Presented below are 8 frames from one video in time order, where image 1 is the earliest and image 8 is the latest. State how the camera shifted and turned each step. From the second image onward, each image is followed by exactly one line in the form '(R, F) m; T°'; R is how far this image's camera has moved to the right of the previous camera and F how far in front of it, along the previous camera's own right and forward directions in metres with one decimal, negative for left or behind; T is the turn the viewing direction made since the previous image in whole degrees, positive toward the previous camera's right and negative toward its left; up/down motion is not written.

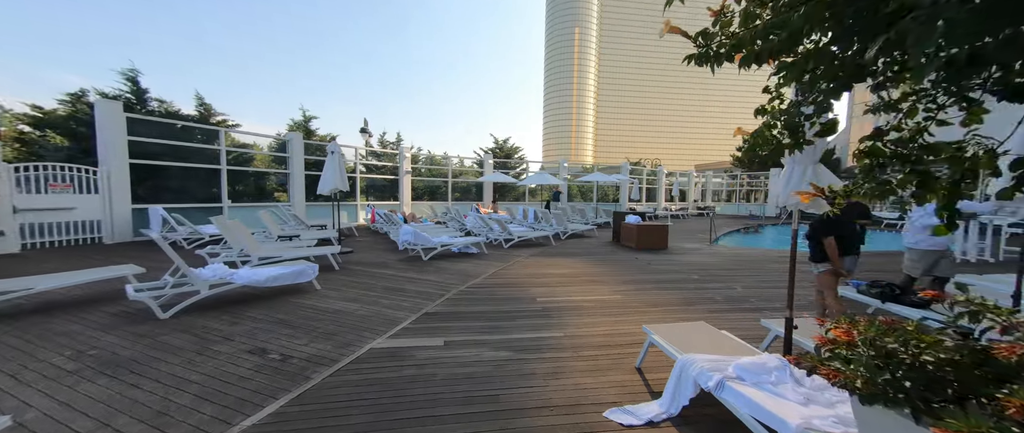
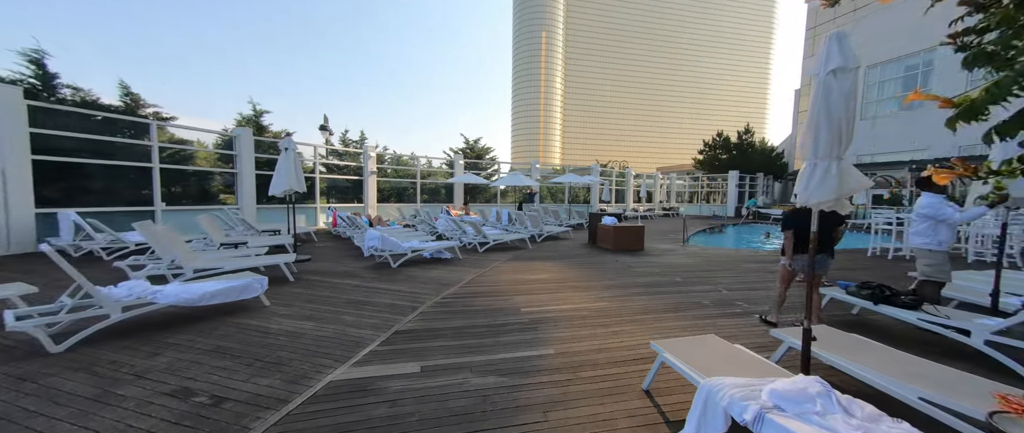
(-0.1, +0.4) m; +5°
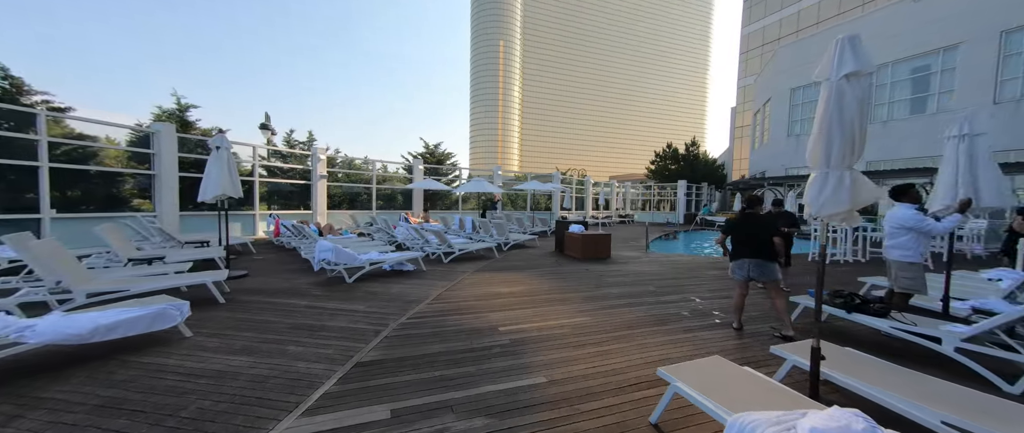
(-0.2, +0.4) m; +7°
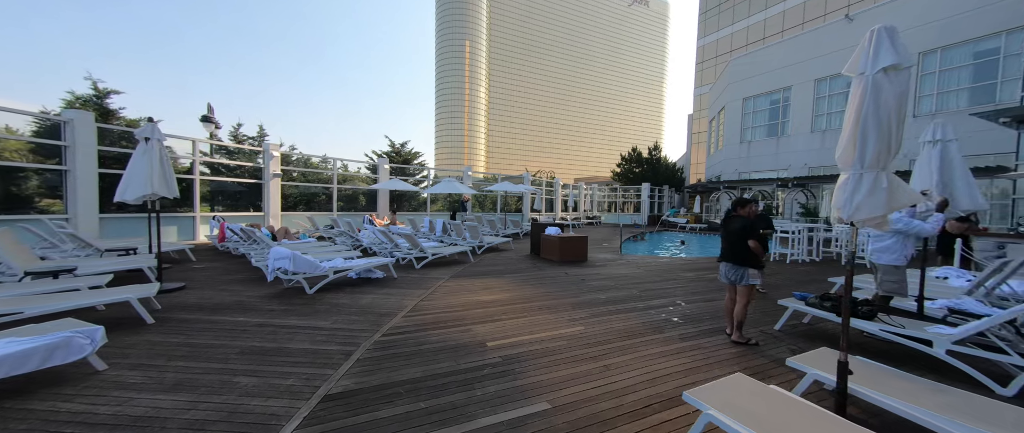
(-0.2, +0.3) m; +6°
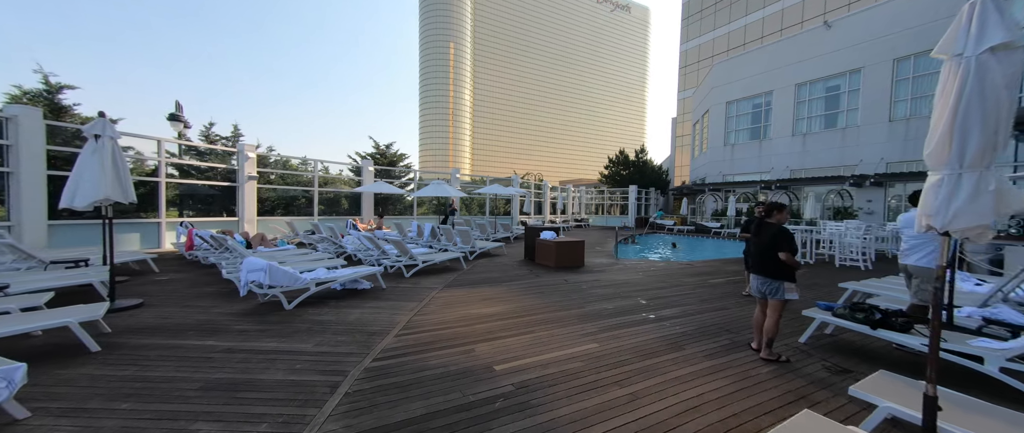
(-0.2, +0.4) m; +3°
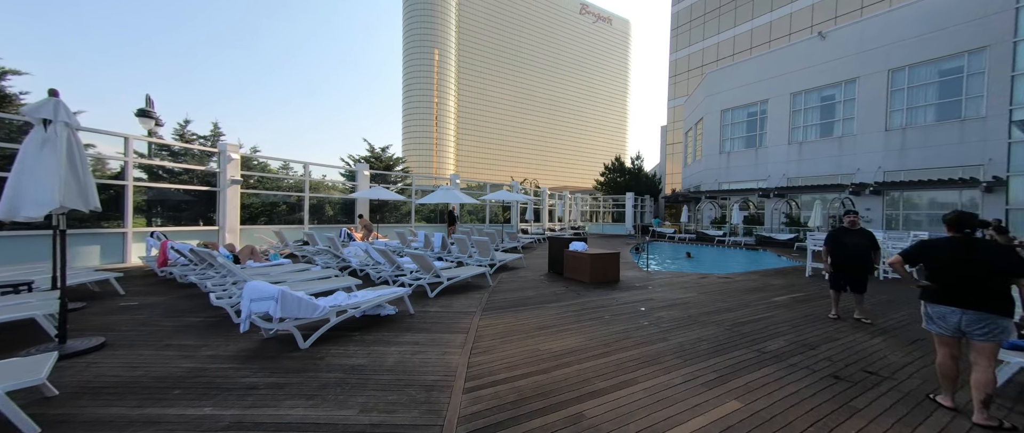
(-1.0, +0.9) m; +3°
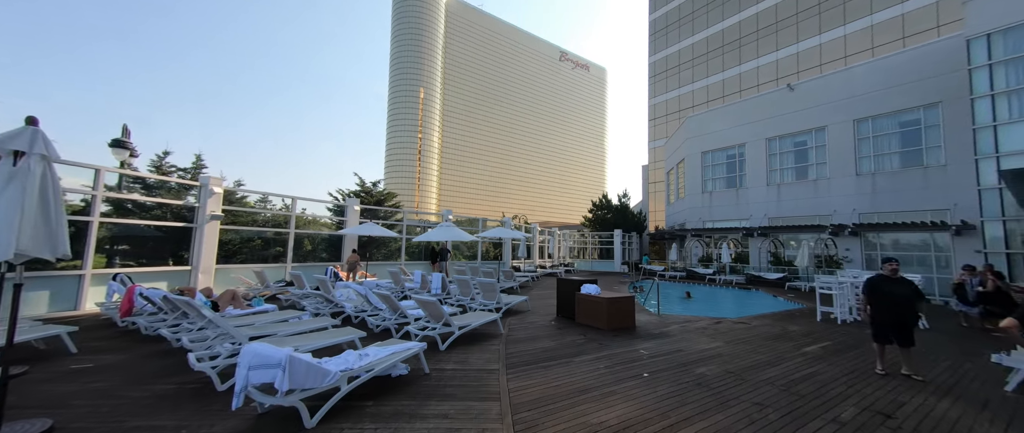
(-0.7, +0.4) m; +3°
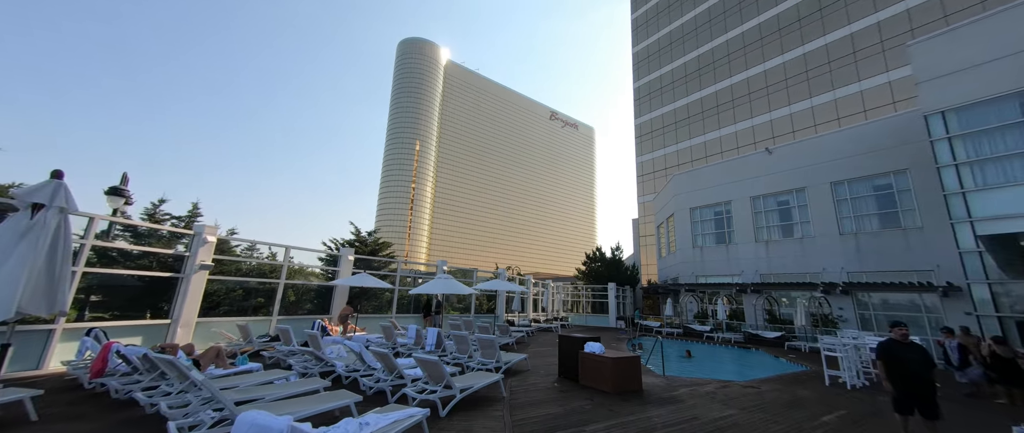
(-0.3, 0.0) m; +2°
